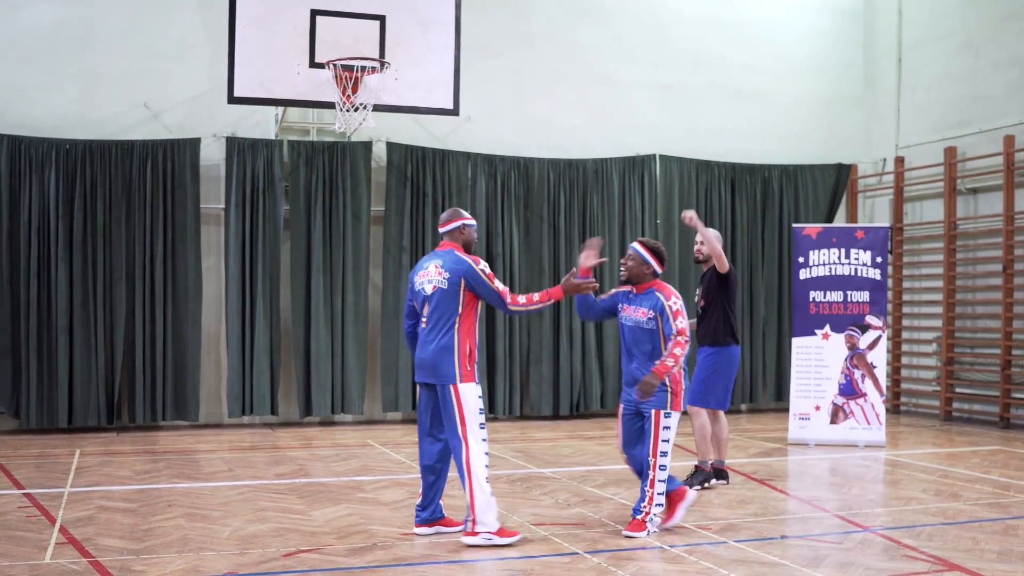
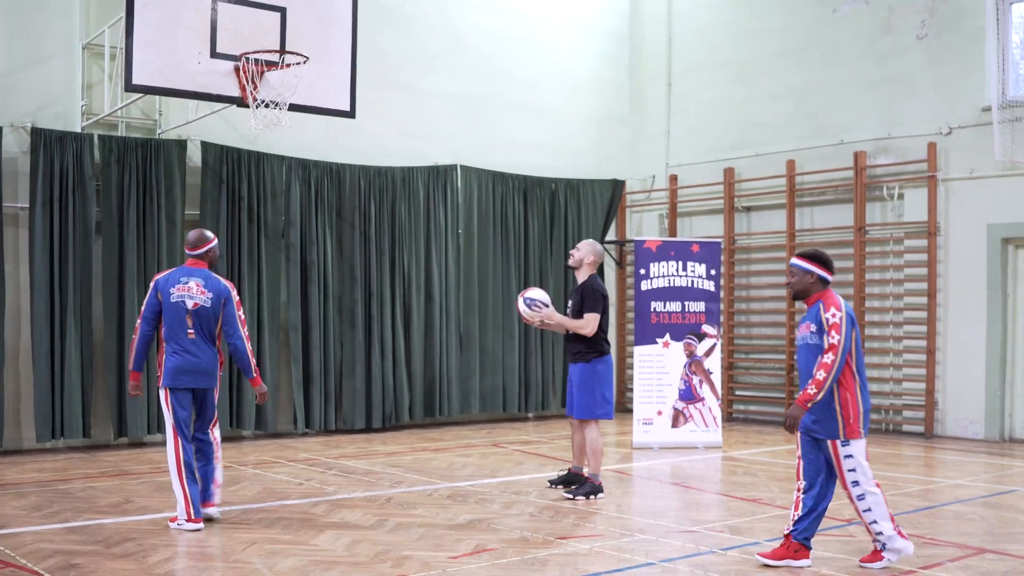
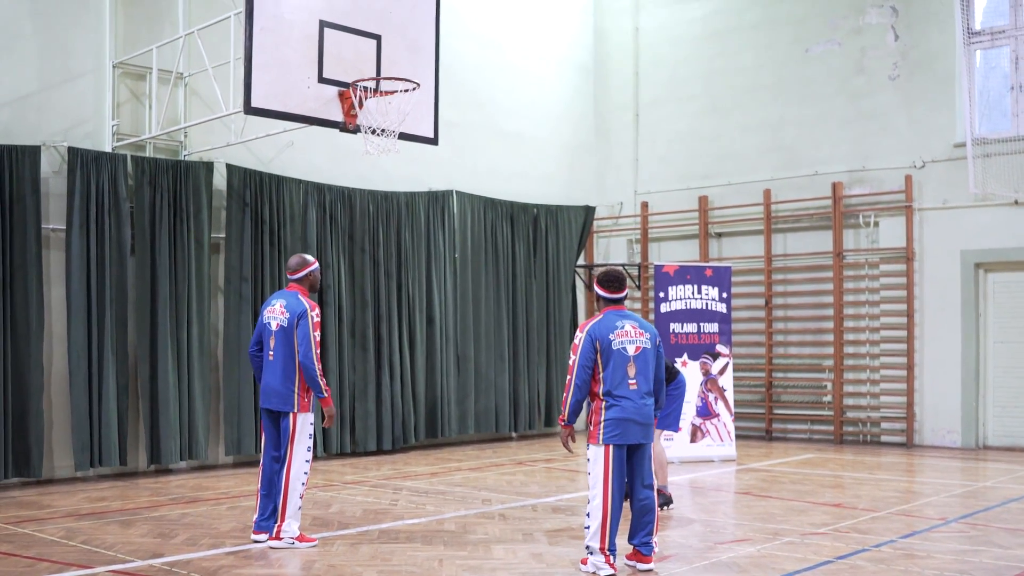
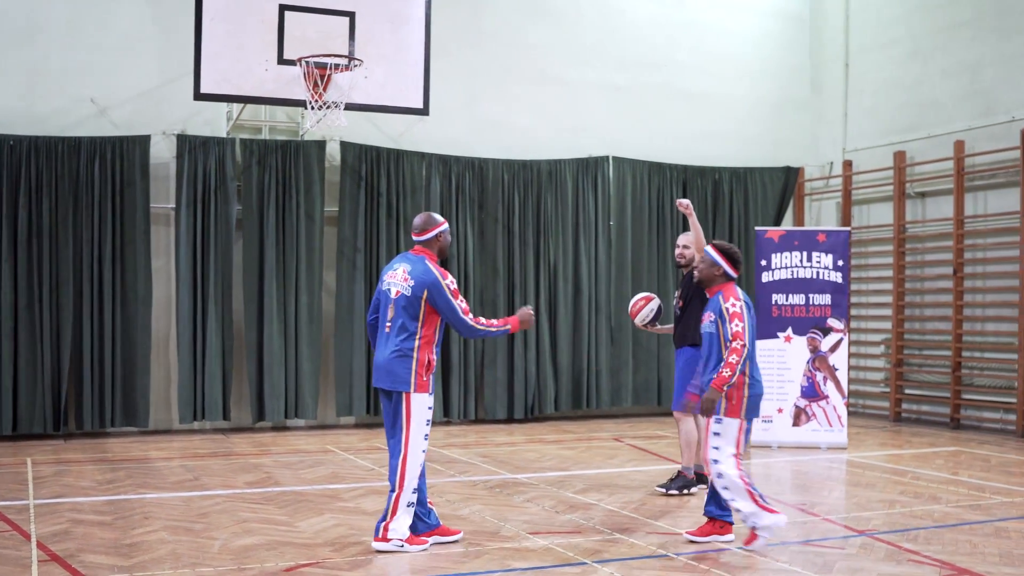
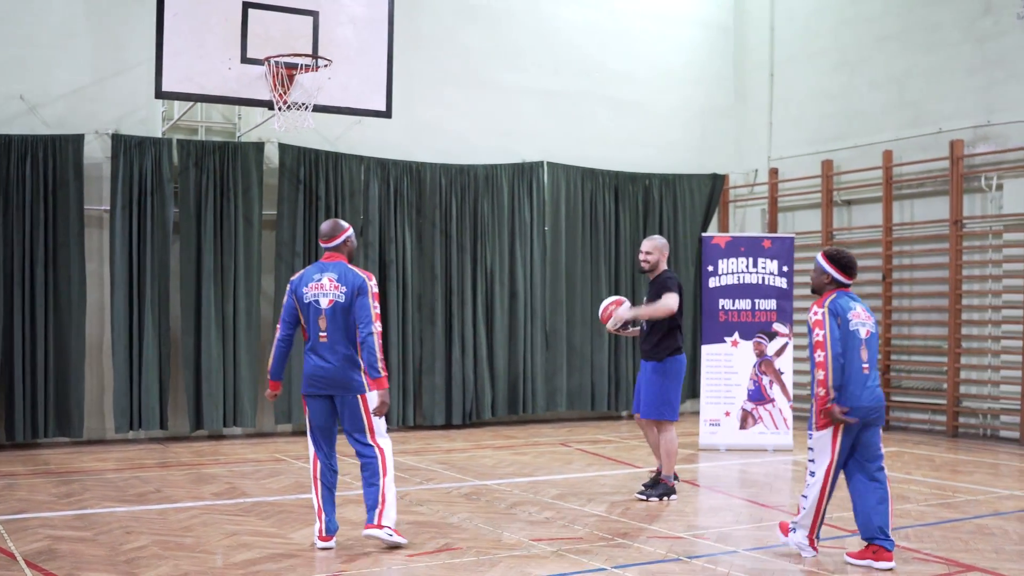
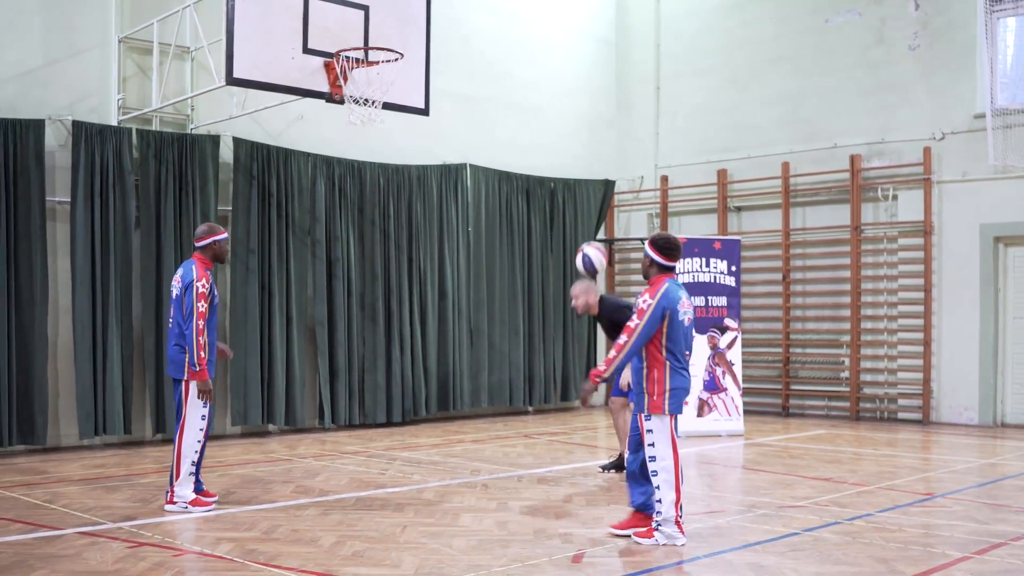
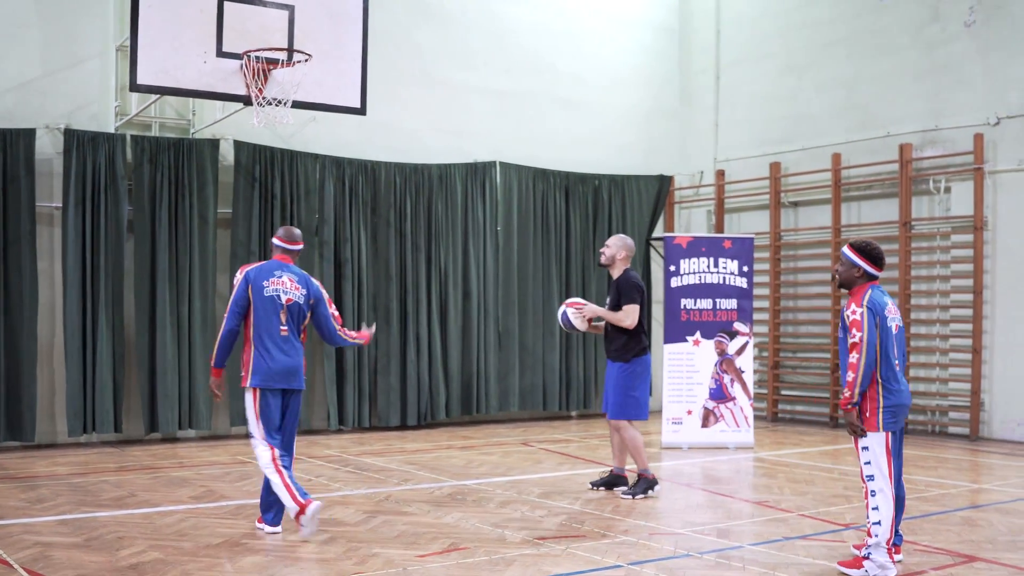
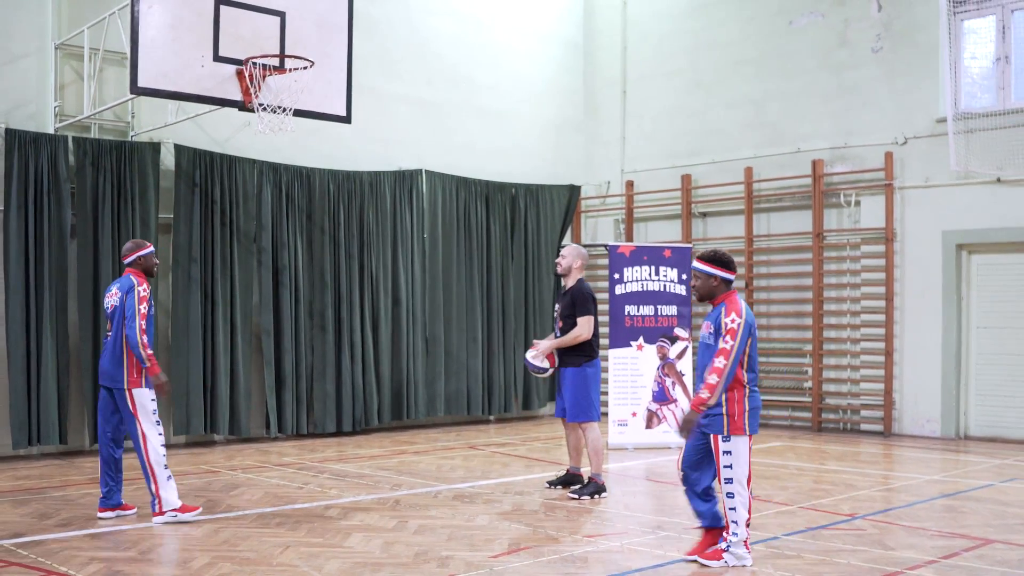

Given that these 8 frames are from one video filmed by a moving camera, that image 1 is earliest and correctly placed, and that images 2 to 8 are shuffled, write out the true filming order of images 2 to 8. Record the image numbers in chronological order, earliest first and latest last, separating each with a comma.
4, 5, 7, 2, 8, 6, 3
